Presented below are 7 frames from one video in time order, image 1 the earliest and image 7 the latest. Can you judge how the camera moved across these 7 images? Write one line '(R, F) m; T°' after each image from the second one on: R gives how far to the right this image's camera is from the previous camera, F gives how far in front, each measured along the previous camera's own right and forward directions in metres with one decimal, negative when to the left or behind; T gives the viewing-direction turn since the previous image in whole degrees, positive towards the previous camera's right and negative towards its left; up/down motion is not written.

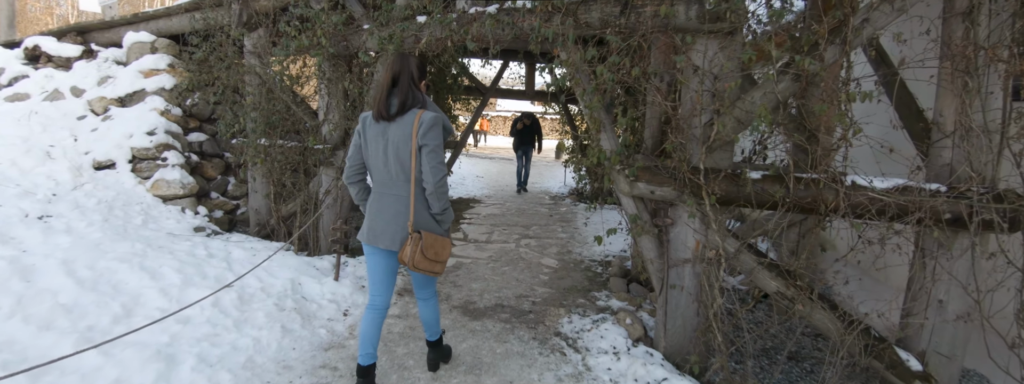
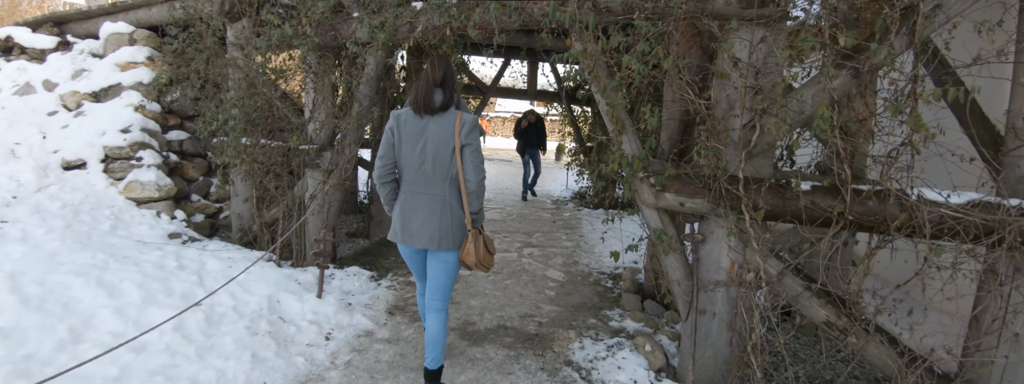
(0.0, +0.4) m; 0°
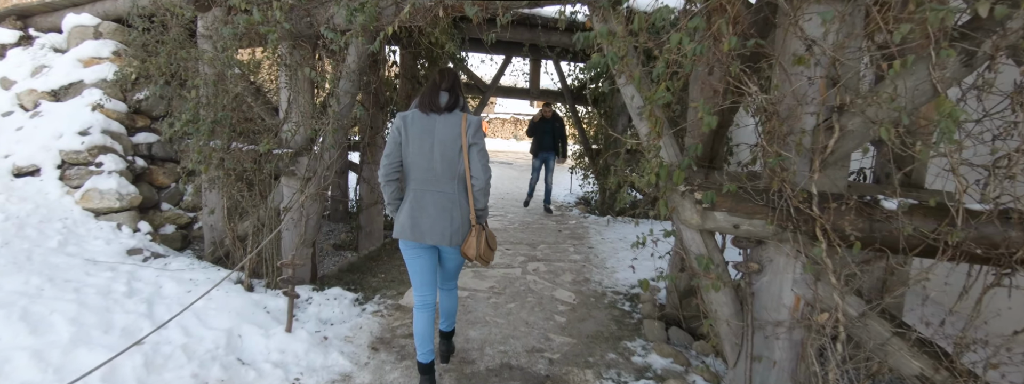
(0.0, +0.5) m; 0°
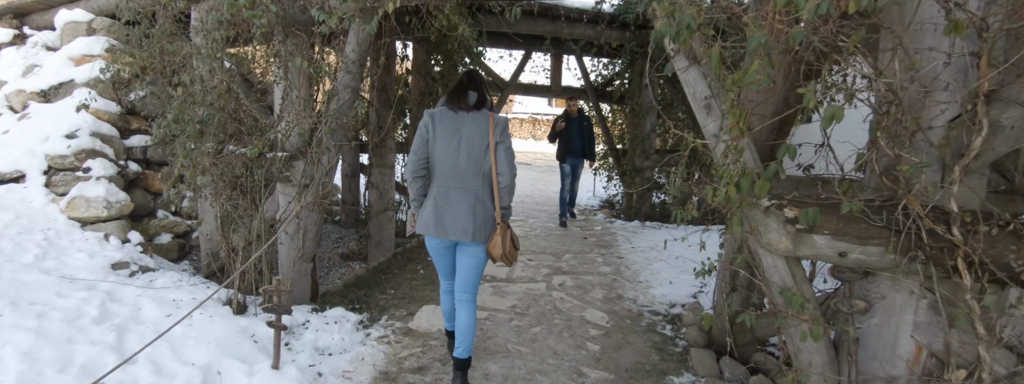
(-0.1, +0.4) m; -2°
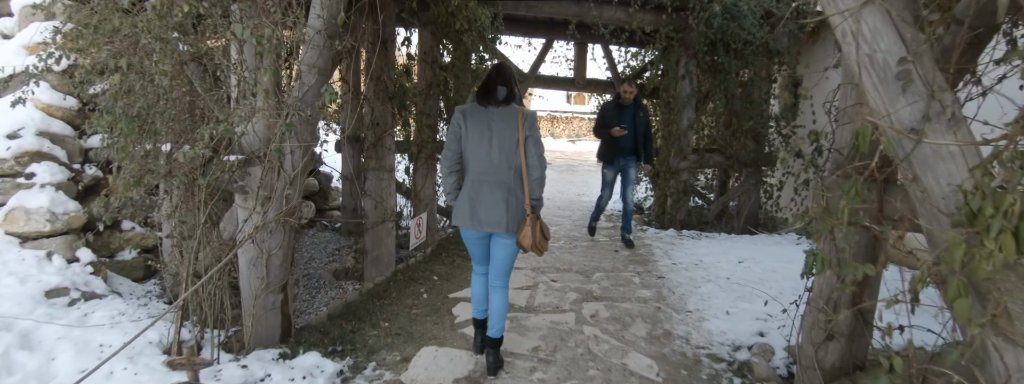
(0.0, +0.7) m; -2°
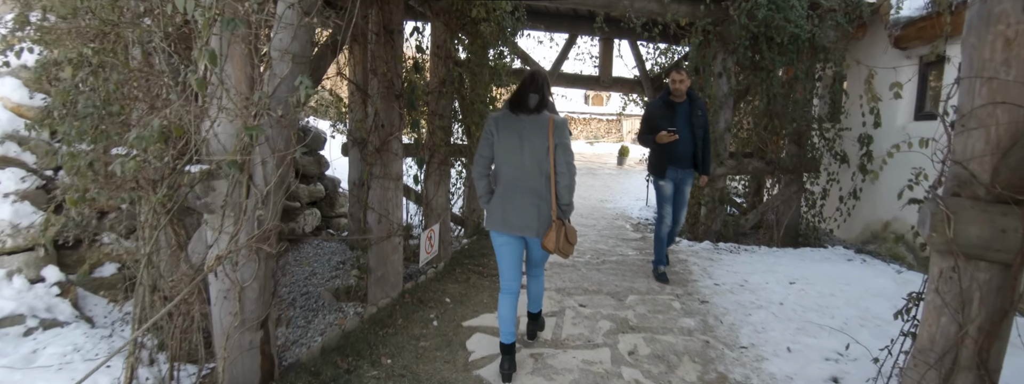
(-0.1, +0.4) m; -2°
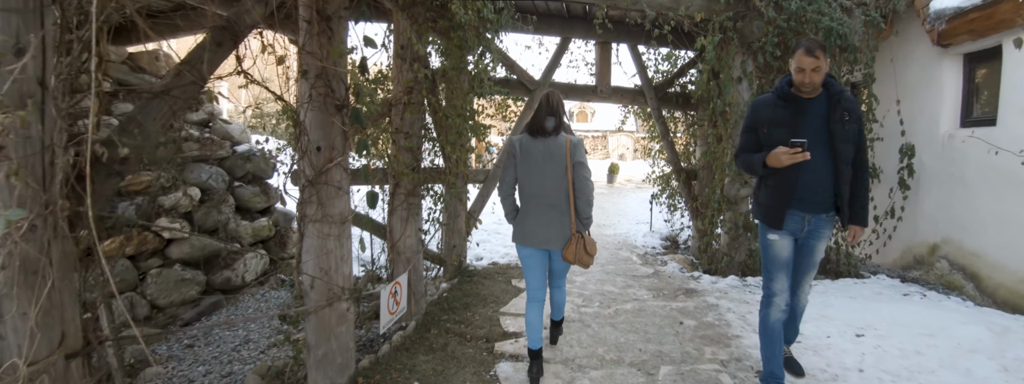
(0.0, +0.9) m; +2°
